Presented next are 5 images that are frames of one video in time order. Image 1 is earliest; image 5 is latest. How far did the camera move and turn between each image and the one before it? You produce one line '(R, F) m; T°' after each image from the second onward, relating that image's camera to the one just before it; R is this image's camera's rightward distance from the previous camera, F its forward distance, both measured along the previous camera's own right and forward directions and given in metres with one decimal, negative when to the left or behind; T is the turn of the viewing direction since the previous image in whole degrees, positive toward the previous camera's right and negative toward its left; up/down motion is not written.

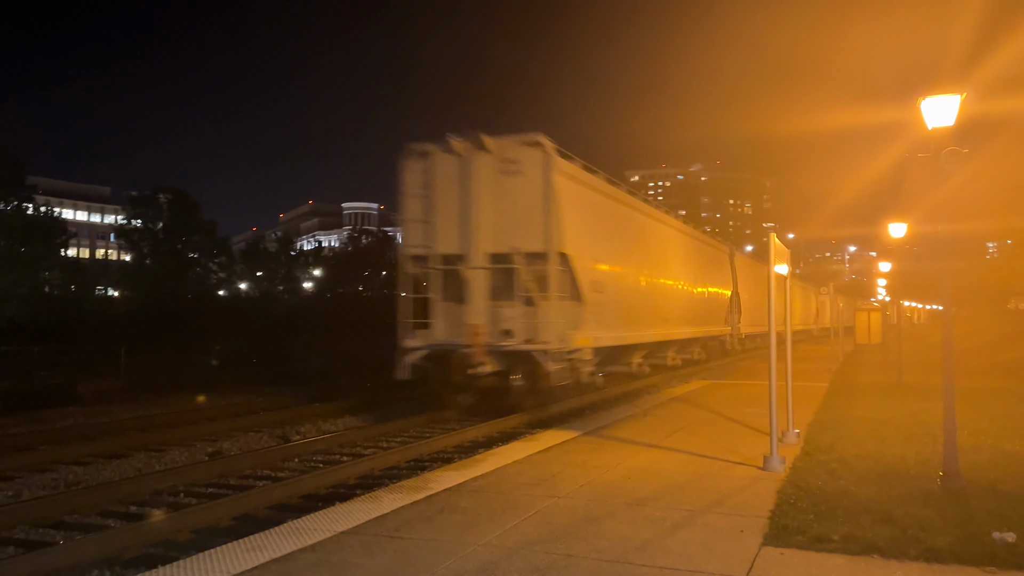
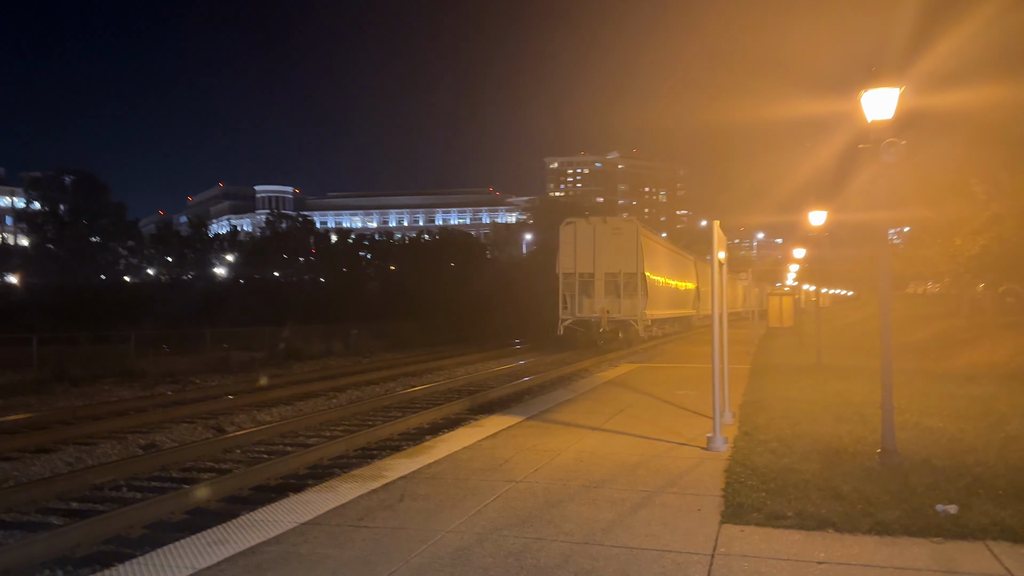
(-0.8, 0.0) m; +5°
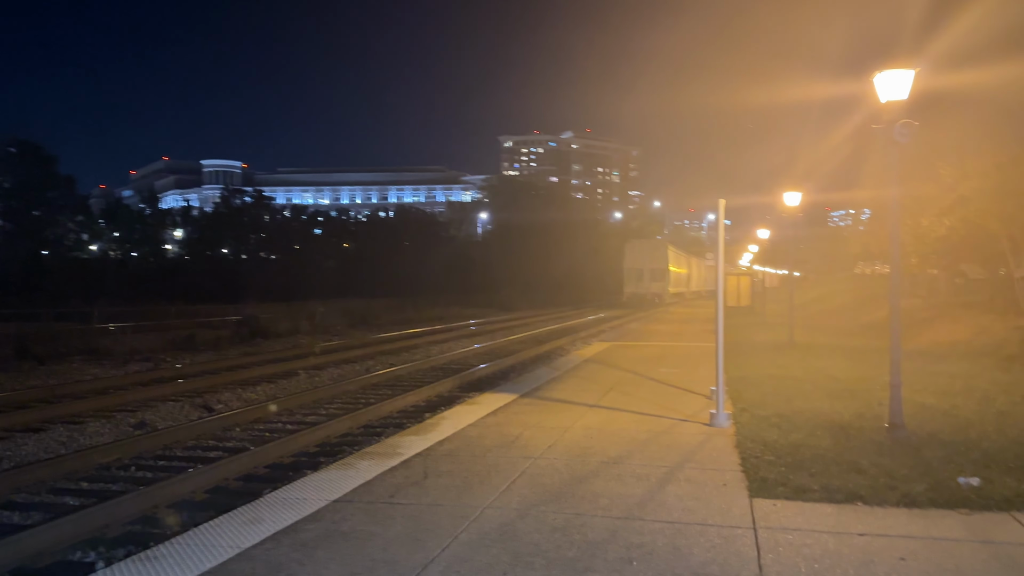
(-1.5, +0.1) m; +3°
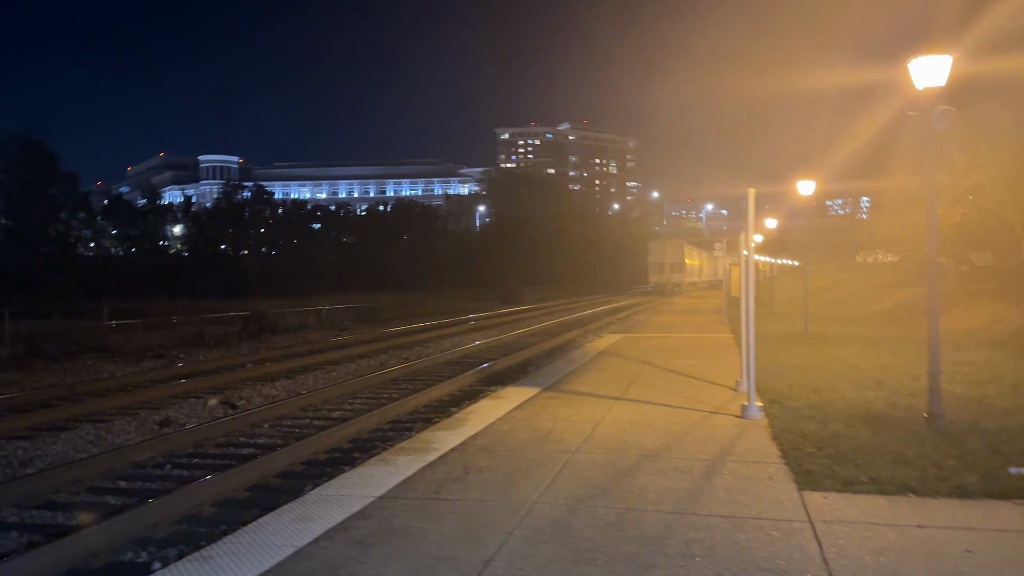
(-0.8, +0.2) m; 0°
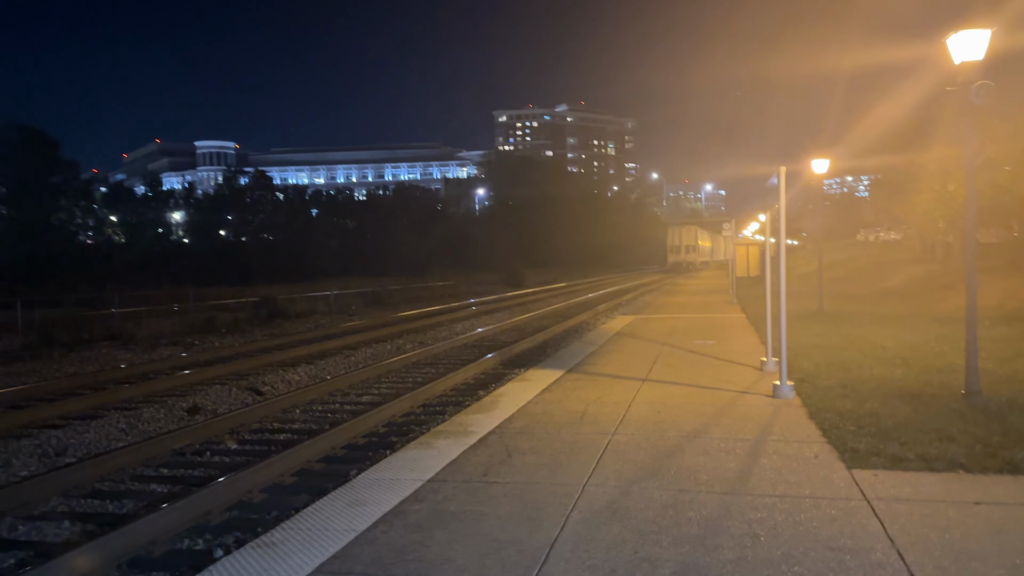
(-0.8, +0.1) m; 0°
